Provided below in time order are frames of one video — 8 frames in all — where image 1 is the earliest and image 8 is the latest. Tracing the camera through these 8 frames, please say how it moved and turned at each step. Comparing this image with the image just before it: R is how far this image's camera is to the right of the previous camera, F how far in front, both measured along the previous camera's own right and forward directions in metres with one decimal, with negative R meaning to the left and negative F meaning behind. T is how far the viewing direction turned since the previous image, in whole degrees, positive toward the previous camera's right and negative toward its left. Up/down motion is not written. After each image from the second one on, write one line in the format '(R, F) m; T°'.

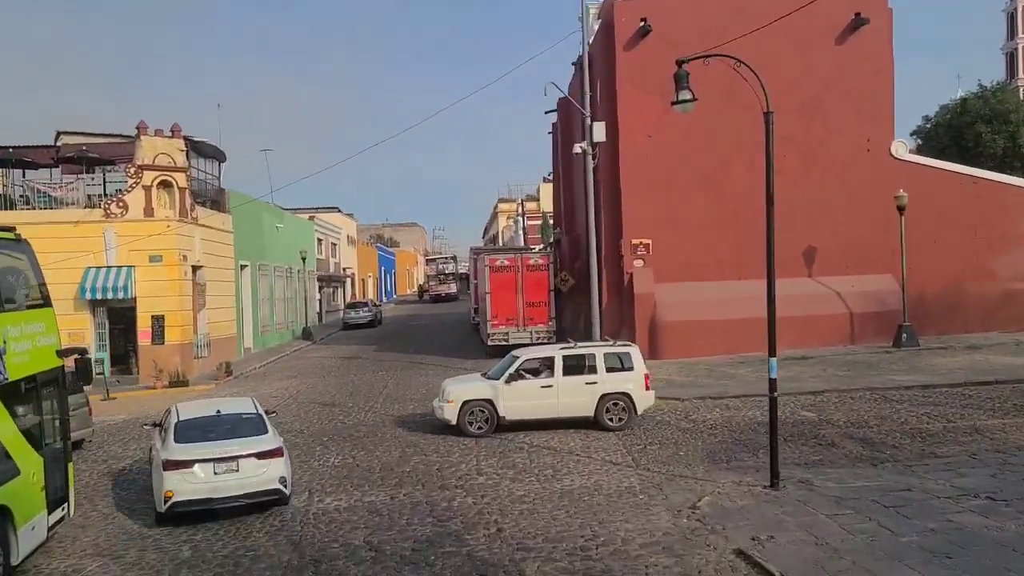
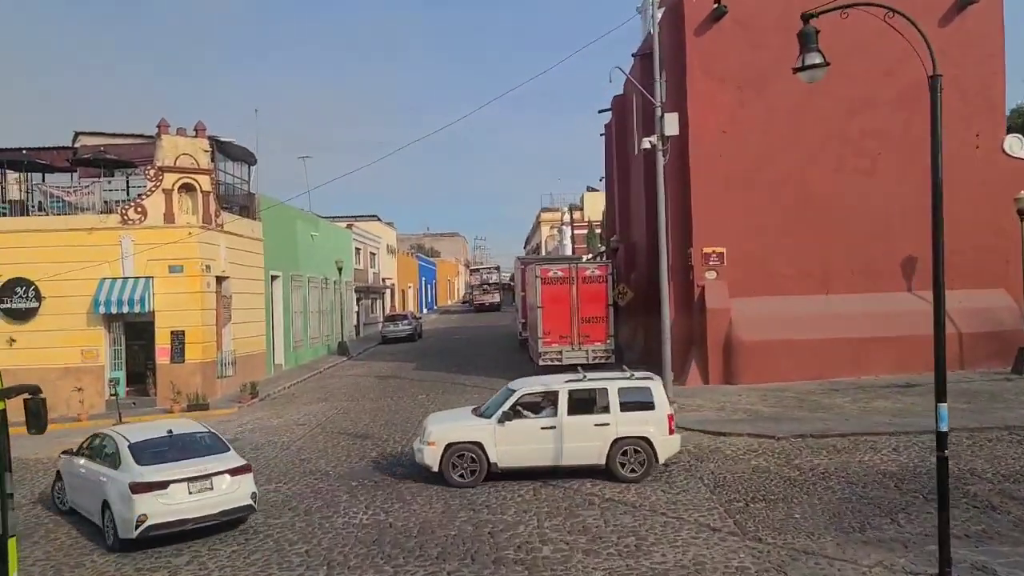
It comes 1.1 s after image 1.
(-0.4, +2.4) m; -3°
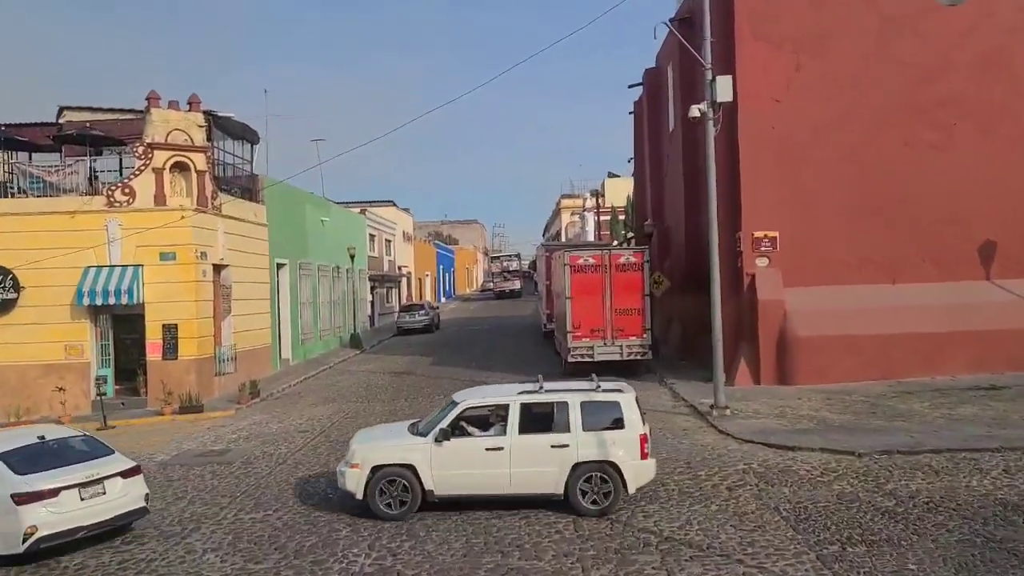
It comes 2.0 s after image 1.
(-0.2, +2.1) m; -1°
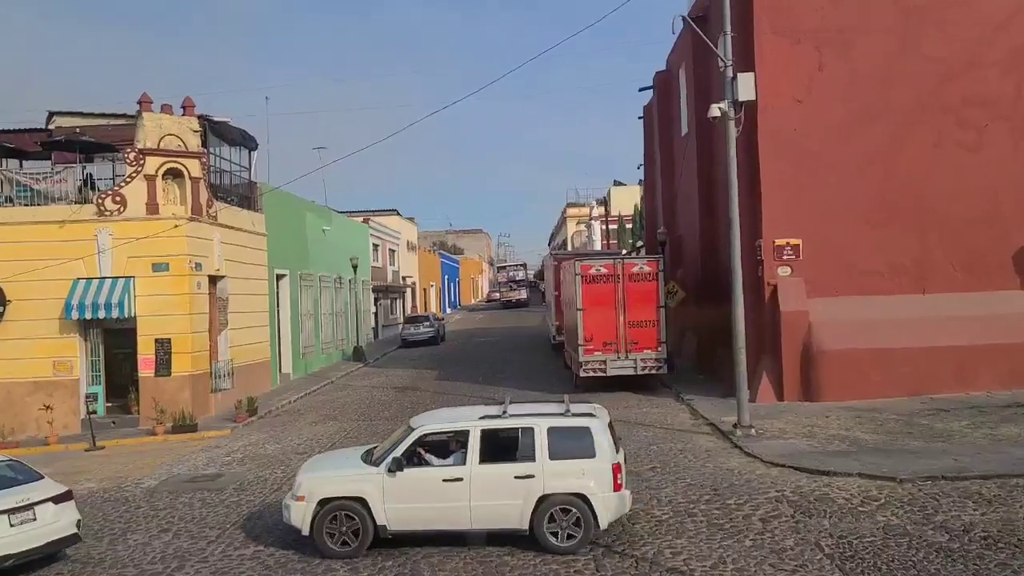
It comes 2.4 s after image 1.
(-0.1, +0.9) m; 0°
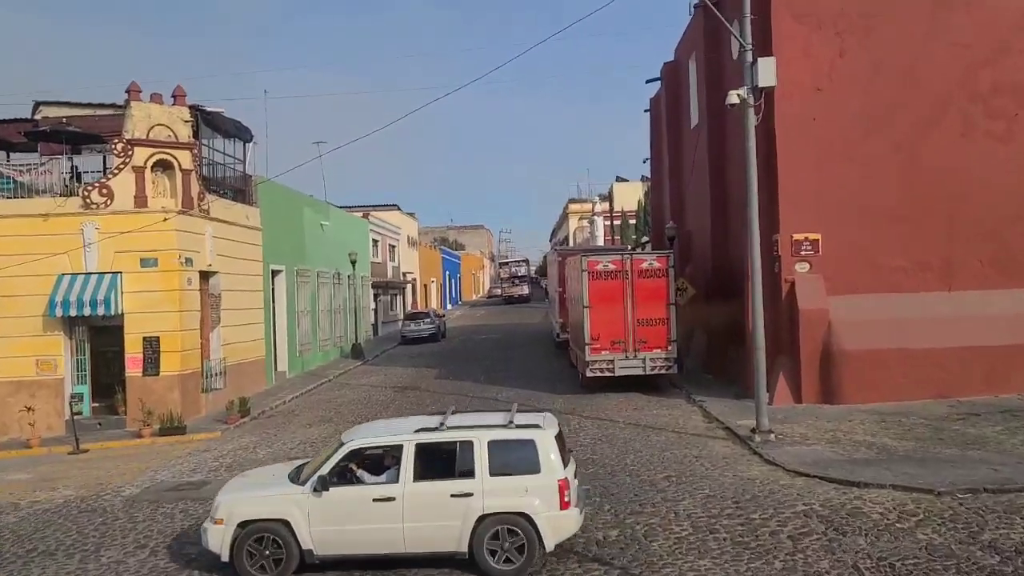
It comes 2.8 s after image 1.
(-0.1, +0.8) m; 0°
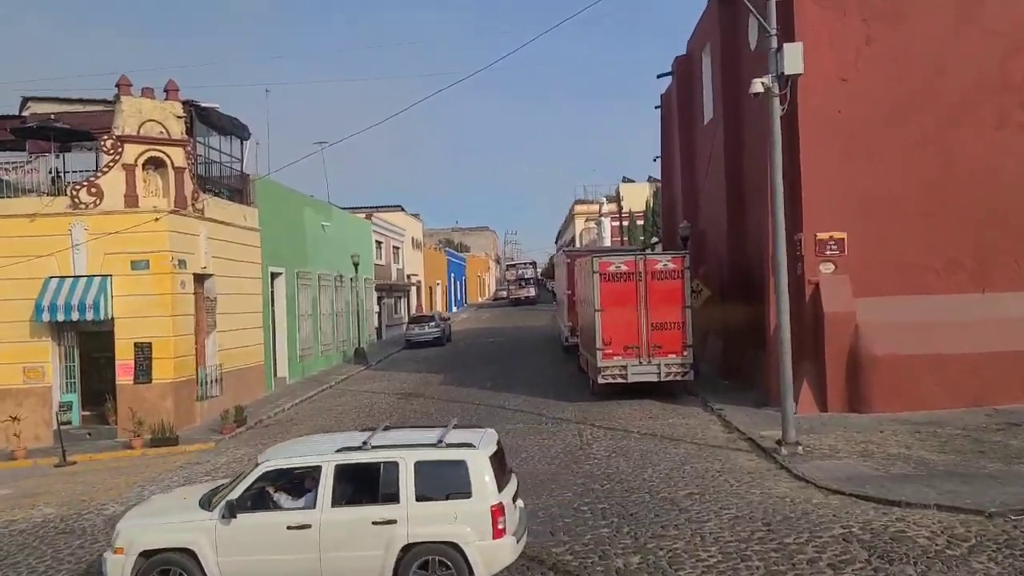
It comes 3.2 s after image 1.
(-0.1, +0.8) m; 0°
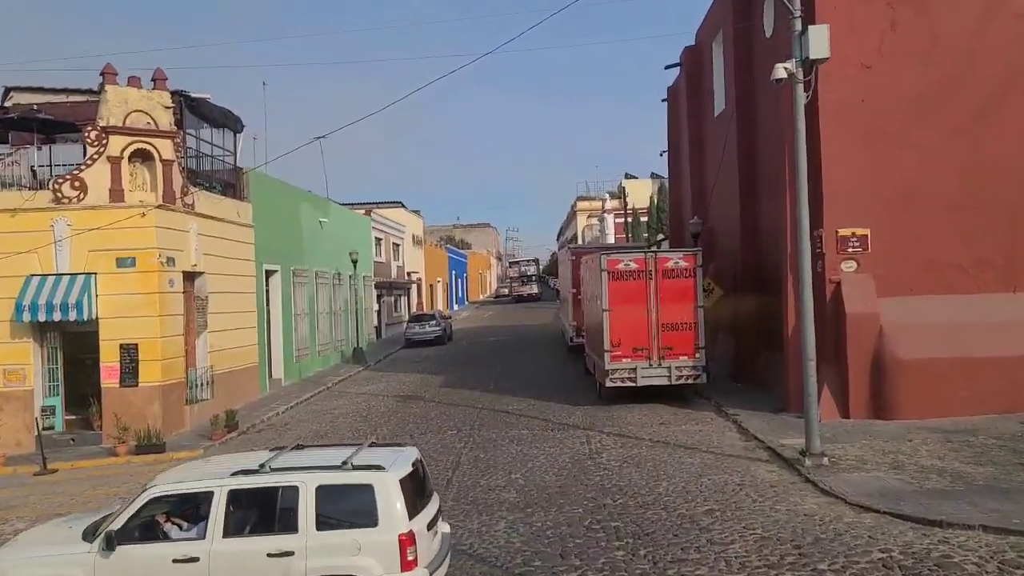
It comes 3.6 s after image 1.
(-0.1, +0.8) m; 0°
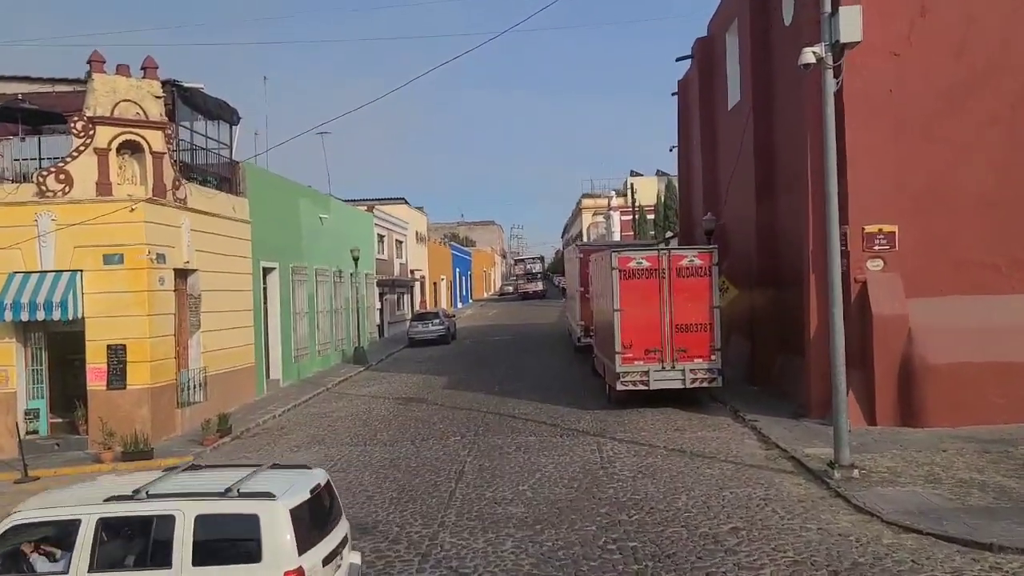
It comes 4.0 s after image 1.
(0.0, +0.8) m; 0°
